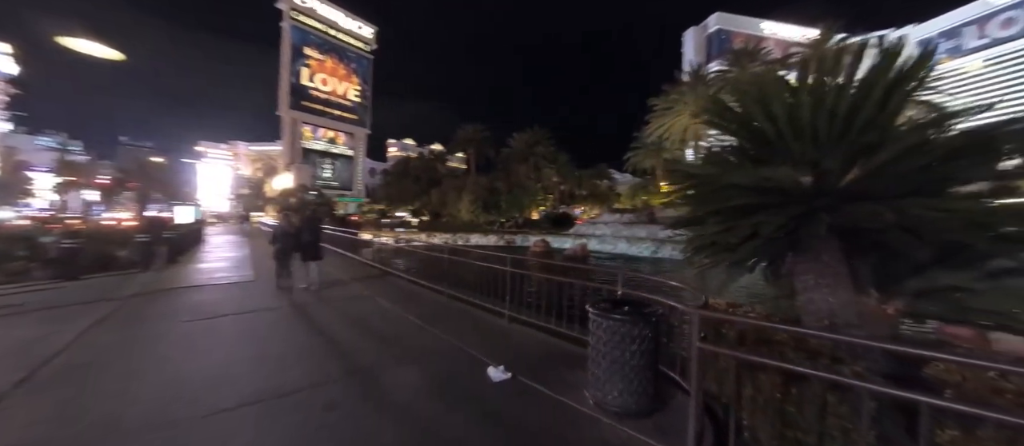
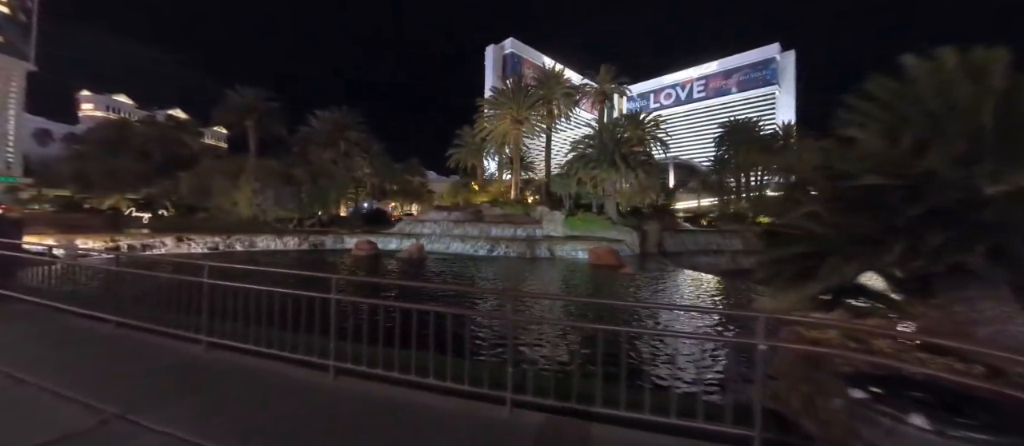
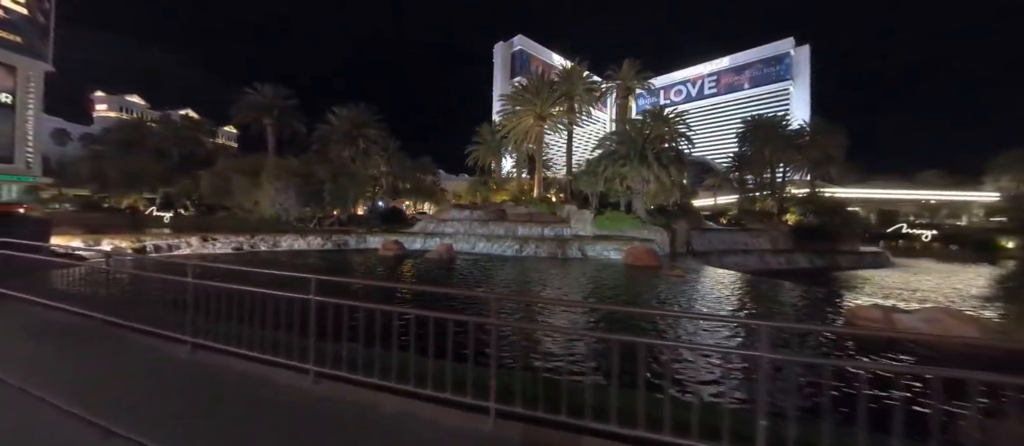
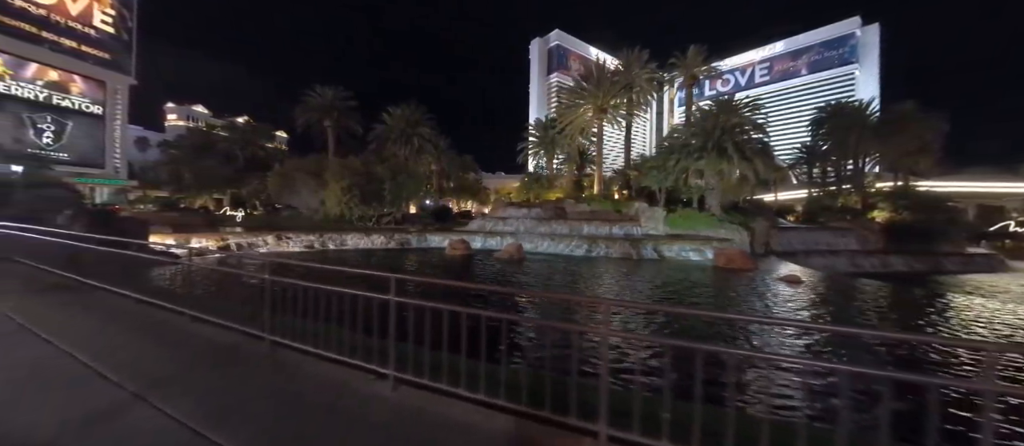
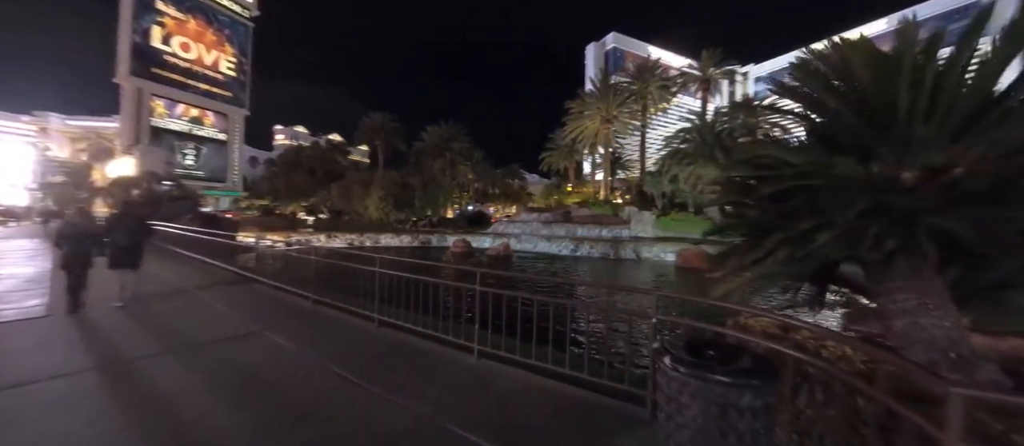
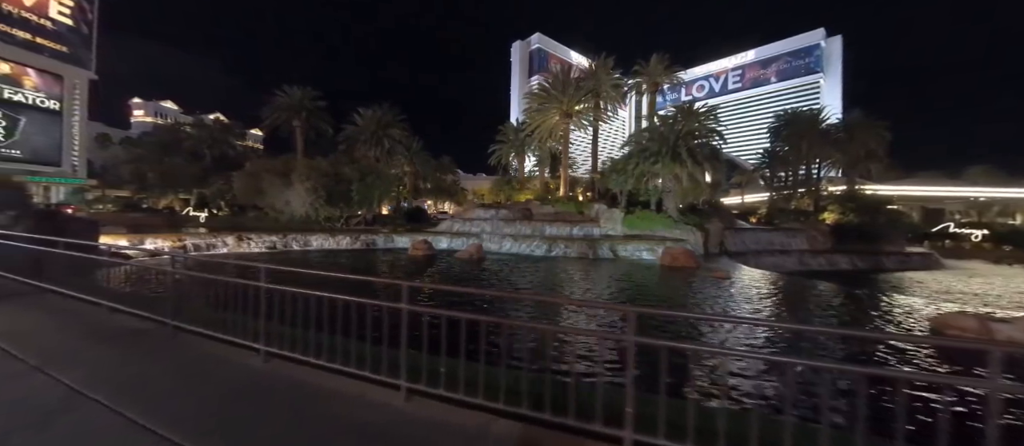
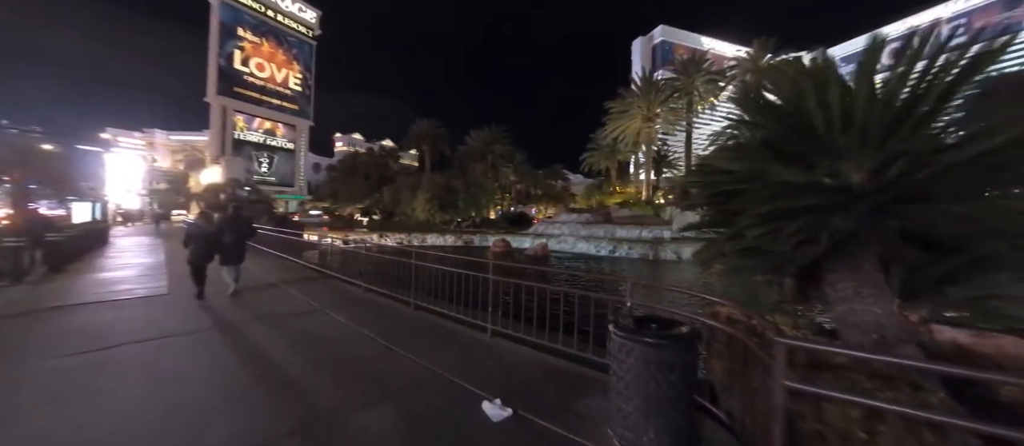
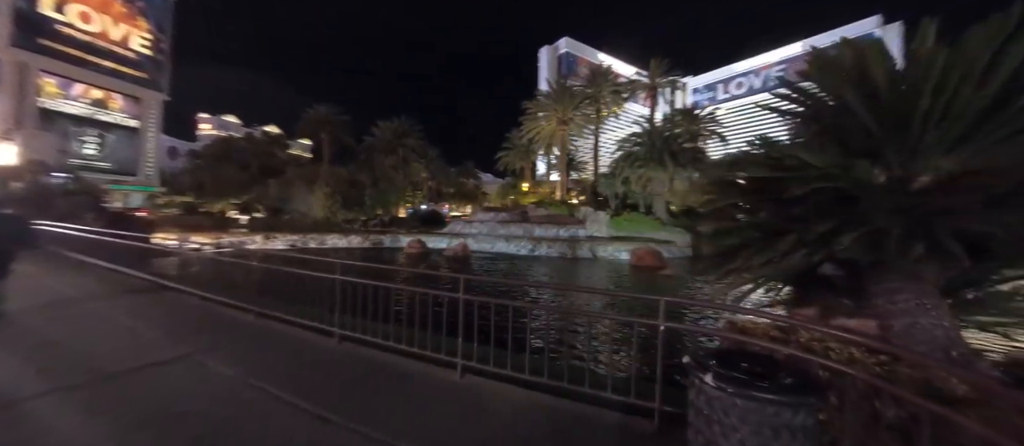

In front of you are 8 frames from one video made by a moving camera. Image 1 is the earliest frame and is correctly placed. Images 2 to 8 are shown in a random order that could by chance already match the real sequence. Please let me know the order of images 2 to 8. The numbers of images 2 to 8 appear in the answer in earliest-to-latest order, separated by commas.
7, 5, 8, 2, 3, 6, 4
